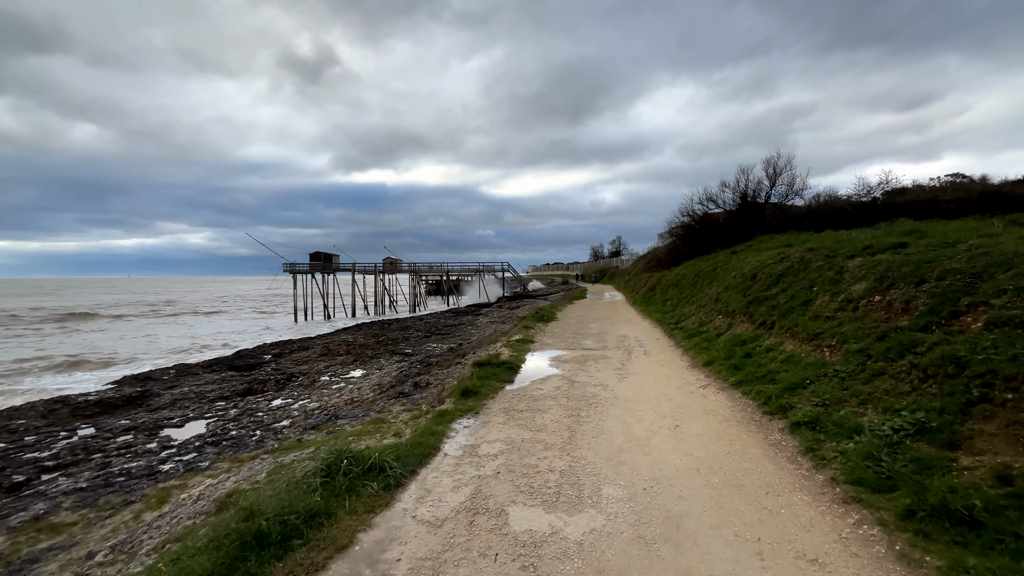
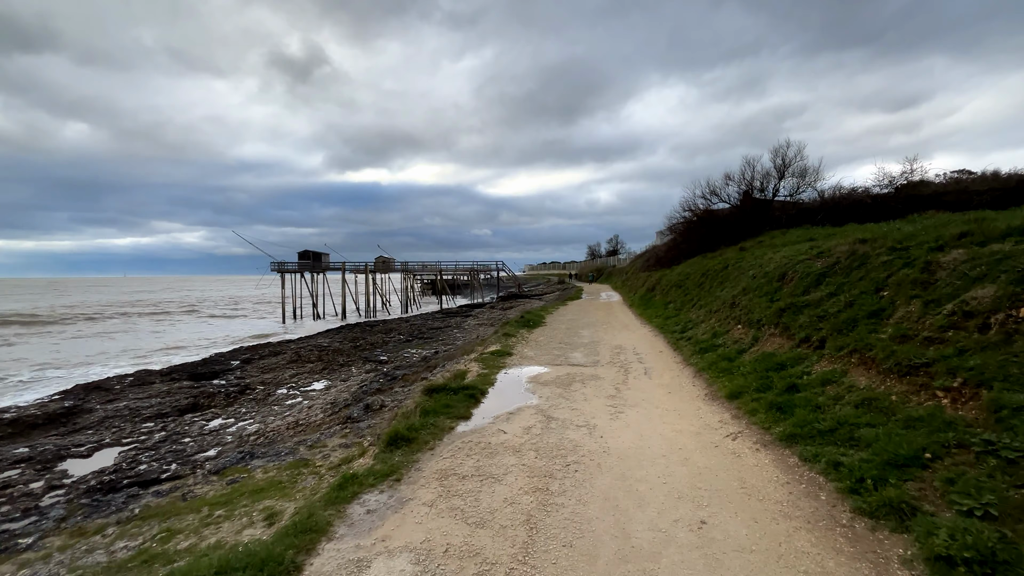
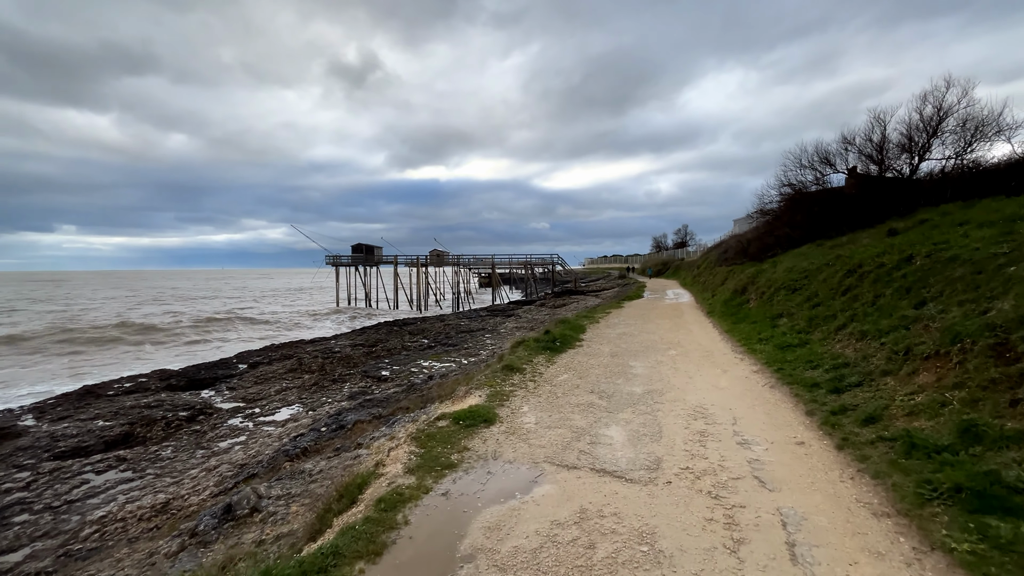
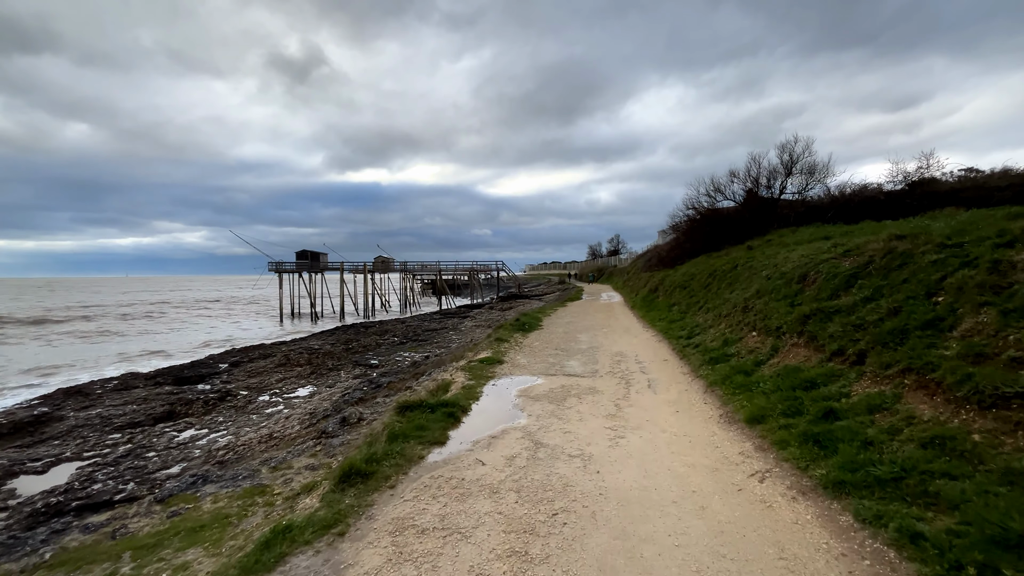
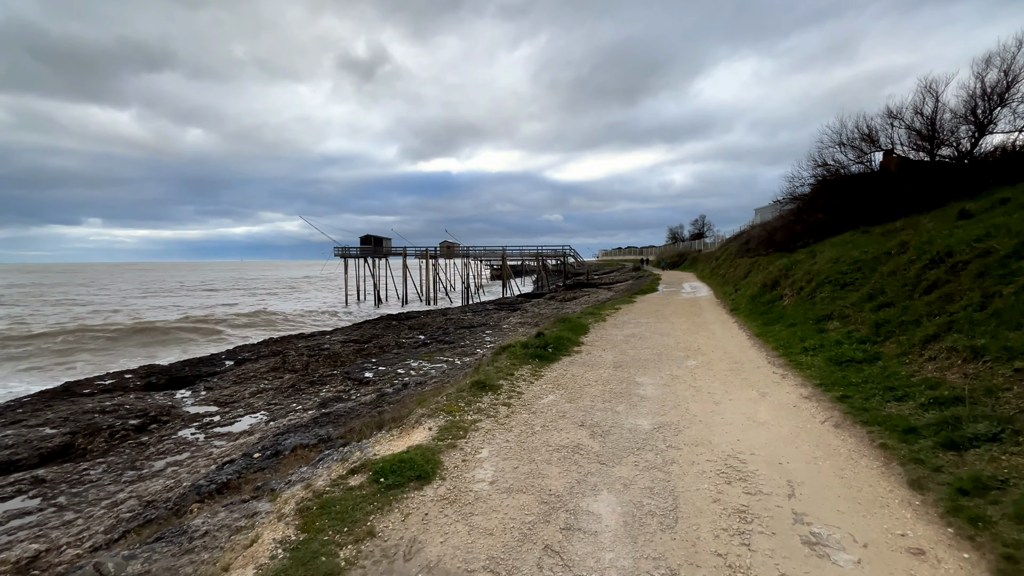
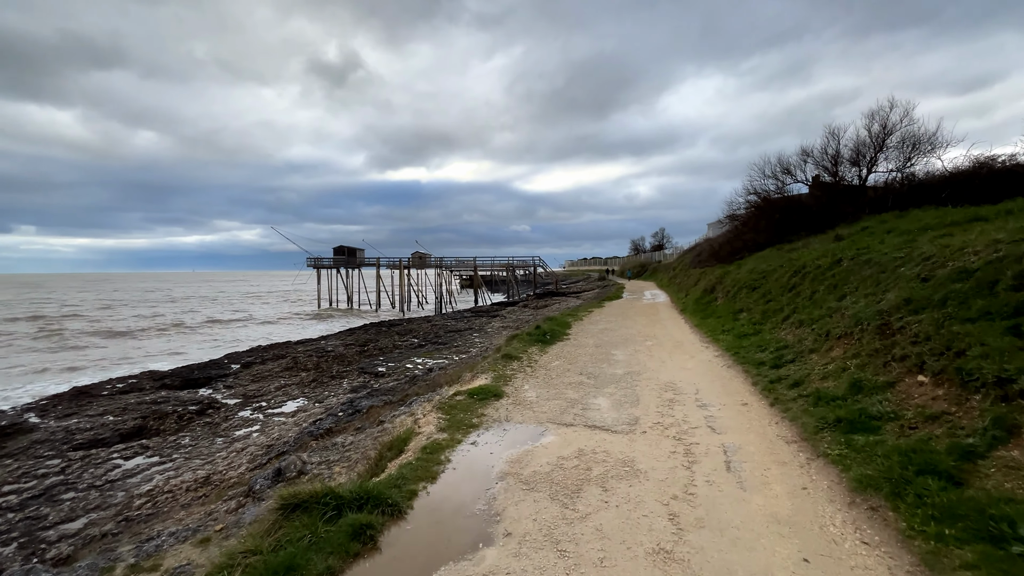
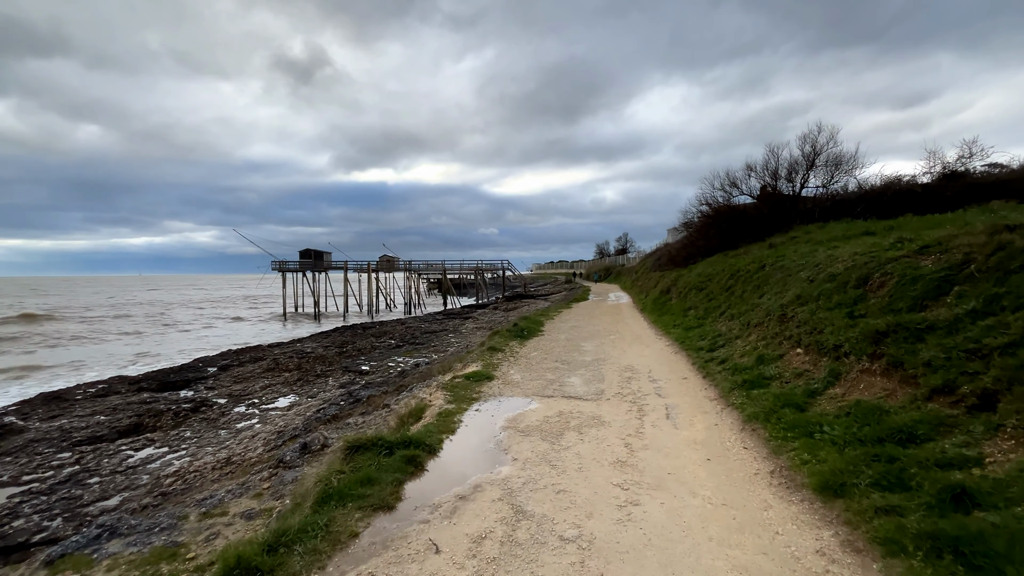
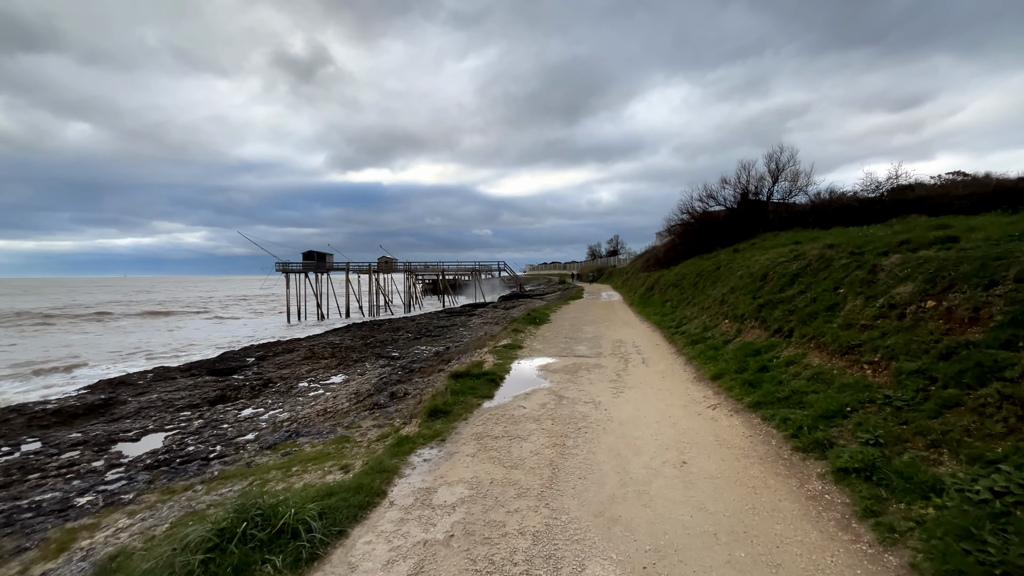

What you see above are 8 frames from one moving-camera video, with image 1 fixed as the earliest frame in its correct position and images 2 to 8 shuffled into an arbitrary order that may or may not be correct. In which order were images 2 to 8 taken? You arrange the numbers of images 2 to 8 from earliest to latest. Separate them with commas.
8, 2, 4, 7, 6, 3, 5
